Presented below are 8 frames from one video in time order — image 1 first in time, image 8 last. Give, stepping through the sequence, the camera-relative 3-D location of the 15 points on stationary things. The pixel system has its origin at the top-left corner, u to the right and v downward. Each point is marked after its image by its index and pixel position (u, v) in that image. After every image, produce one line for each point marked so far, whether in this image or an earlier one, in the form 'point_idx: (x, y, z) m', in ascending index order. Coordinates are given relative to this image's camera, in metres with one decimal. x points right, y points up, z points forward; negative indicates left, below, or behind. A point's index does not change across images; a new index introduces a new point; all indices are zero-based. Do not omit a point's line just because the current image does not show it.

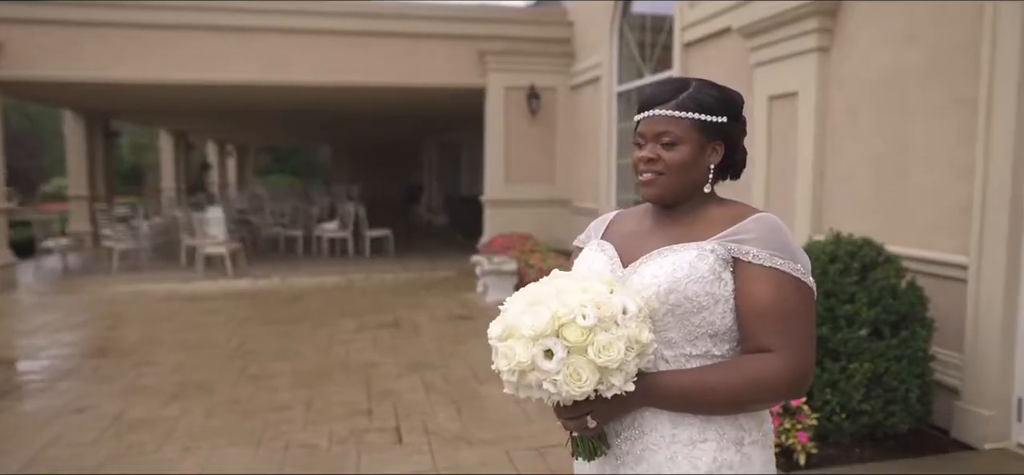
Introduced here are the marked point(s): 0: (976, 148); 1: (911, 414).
0: (+2.2, +0.4, +3.4) m
1: (+1.8, -0.8, +3.3) m
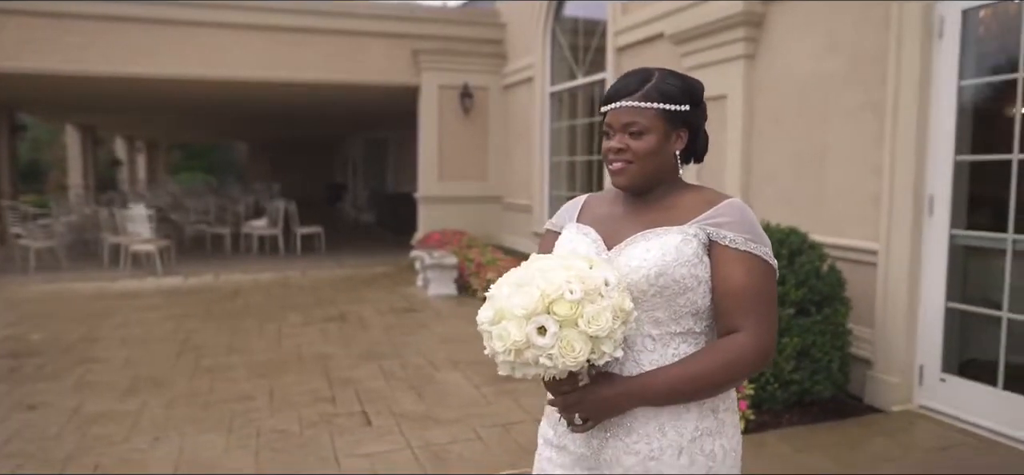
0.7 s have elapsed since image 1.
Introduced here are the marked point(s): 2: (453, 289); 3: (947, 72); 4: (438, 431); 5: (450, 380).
0: (+2.0, +0.5, +3.9) m
1: (+1.6, -0.7, +3.7) m
2: (-0.6, -0.5, +7.5) m
3: (+2.1, +0.8, +3.6) m
4: (-0.3, -0.9, +3.6) m
5: (-0.4, -0.9, +4.5) m
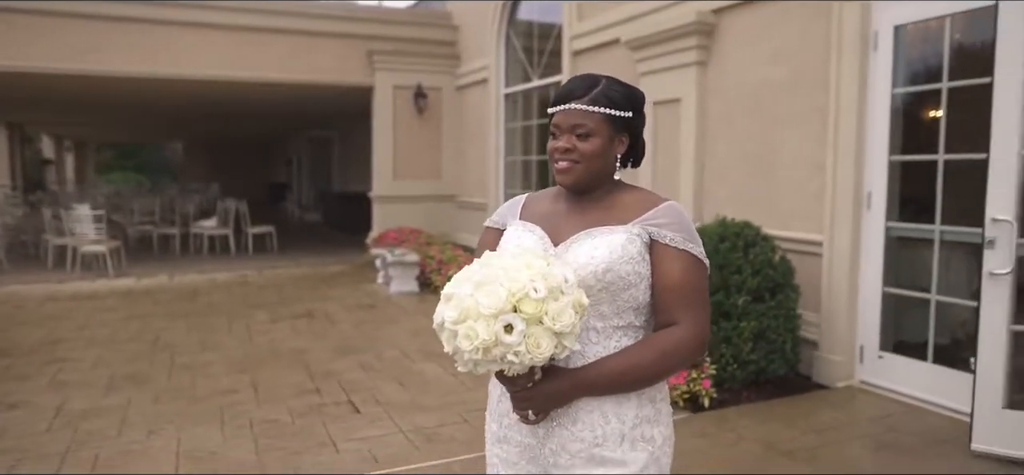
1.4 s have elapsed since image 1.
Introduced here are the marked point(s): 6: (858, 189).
0: (+1.8, +0.5, +4.3) m
1: (+1.5, -0.7, +4.1) m
2: (-1.0, -0.5, +7.6) m
3: (+2.0, +0.9, +4.1) m
4: (-0.4, -0.9, +3.8) m
5: (-0.5, -0.8, +4.7) m
6: (+1.9, +0.3, +4.2) m
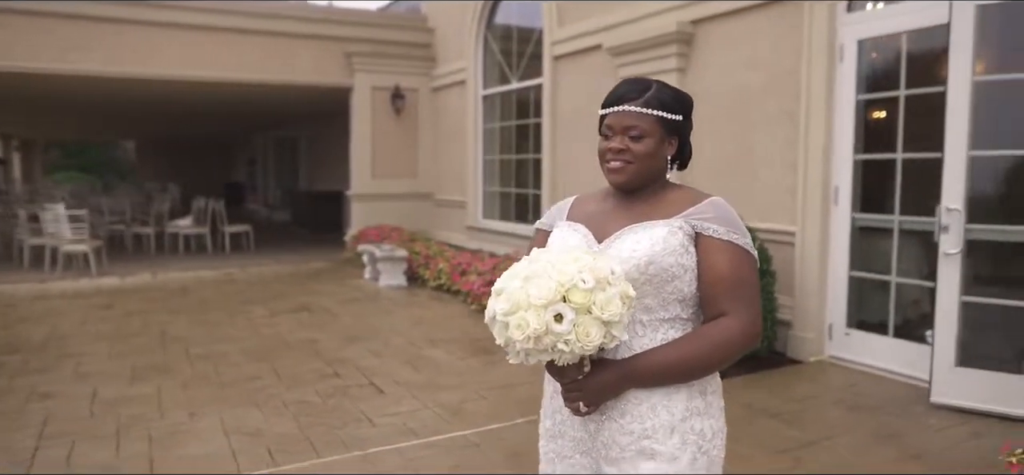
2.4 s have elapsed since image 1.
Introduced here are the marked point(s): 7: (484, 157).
0: (+1.8, +0.6, +4.8) m
1: (+1.5, -0.6, +4.6) m
2: (-1.2, -0.5, +8.0) m
3: (+2.1, +0.9, +4.6) m
4: (-0.4, -0.9, +4.2) m
5: (-0.5, -0.8, +5.1) m
6: (+2.0, +0.3, +4.7) m
7: (-0.4, +1.0, +9.5) m
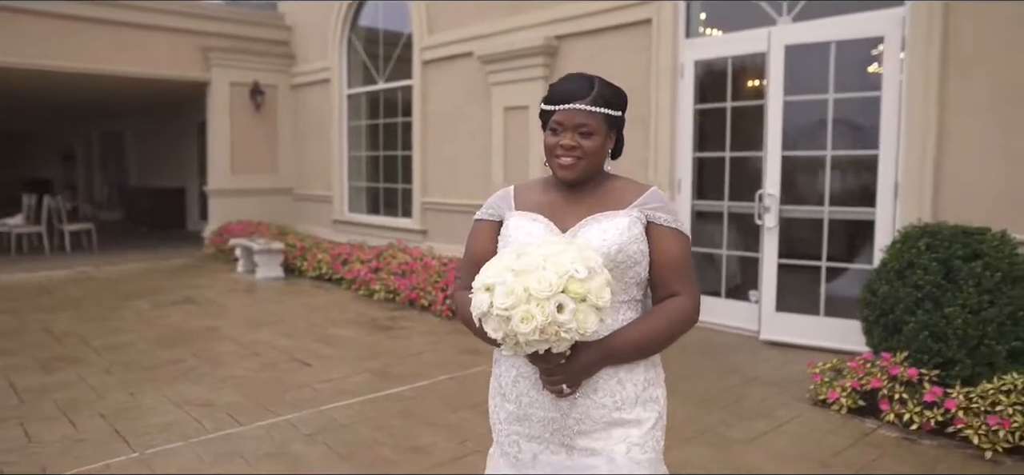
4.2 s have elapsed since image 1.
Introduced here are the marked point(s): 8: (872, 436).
0: (+1.1, +0.7, +5.8) m
1: (+0.9, -0.5, +5.5) m
2: (-2.6, -0.4, +8.2) m
3: (+1.3, +1.1, +5.6) m
4: (-0.9, -0.8, +4.7) m
5: (-1.3, -0.7, +5.5) m
6: (+1.2, +0.4, +5.7) m
7: (-2.2, +1.1, +9.9) m
8: (+1.6, -0.9, +3.3) m
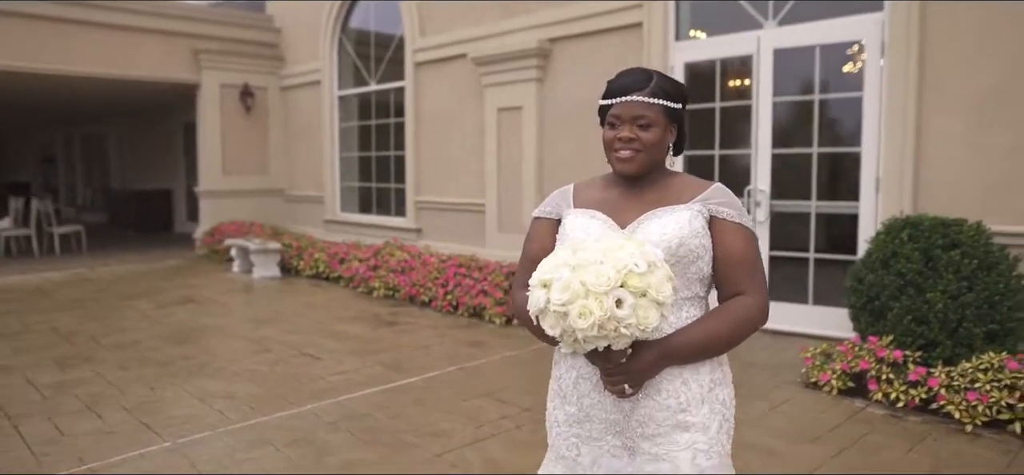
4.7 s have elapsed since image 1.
0: (+1.1, +0.7, +6.0) m
1: (+0.9, -0.5, +5.8) m
2: (-2.6, -0.4, +8.3) m
3: (+1.3, +1.1, +5.9) m
4: (-0.9, -0.8, +4.9) m
5: (-1.3, -0.7, +5.7) m
6: (+1.2, +0.5, +6.0) m
7: (-2.3, +1.1, +10.0) m
8: (+1.7, -0.8, +3.6) m
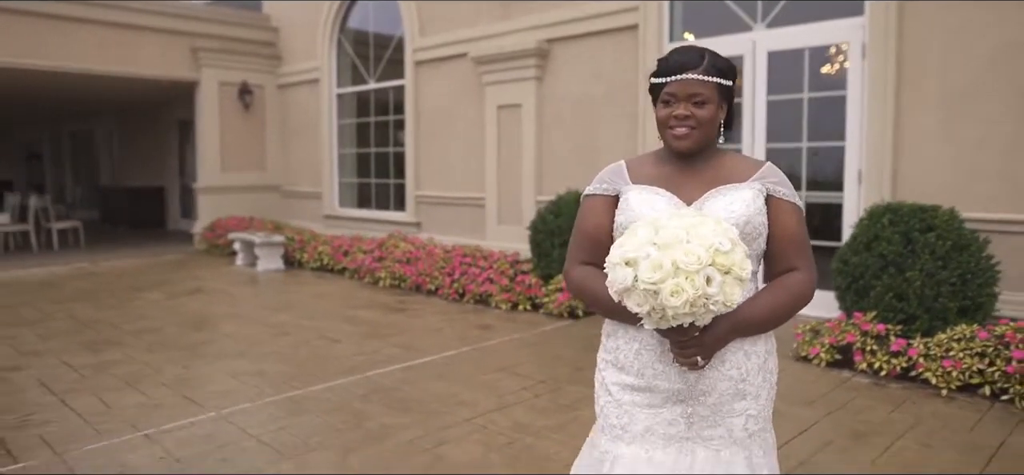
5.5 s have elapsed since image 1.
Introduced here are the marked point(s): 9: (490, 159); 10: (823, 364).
0: (+1.1, +0.8, +6.4) m
1: (+0.9, -0.4, +6.1) m
2: (-2.7, -0.3, +8.6) m
3: (+1.3, +1.2, +6.2) m
4: (-0.8, -0.7, +5.2) m
5: (-1.2, -0.6, +6.0) m
6: (+1.2, +0.6, +6.3) m
7: (-2.4, +1.2, +10.2) m
8: (+1.8, -0.8, +3.9) m
9: (-0.2, +0.8, +7.8) m
10: (+1.7, -0.7, +4.2) m
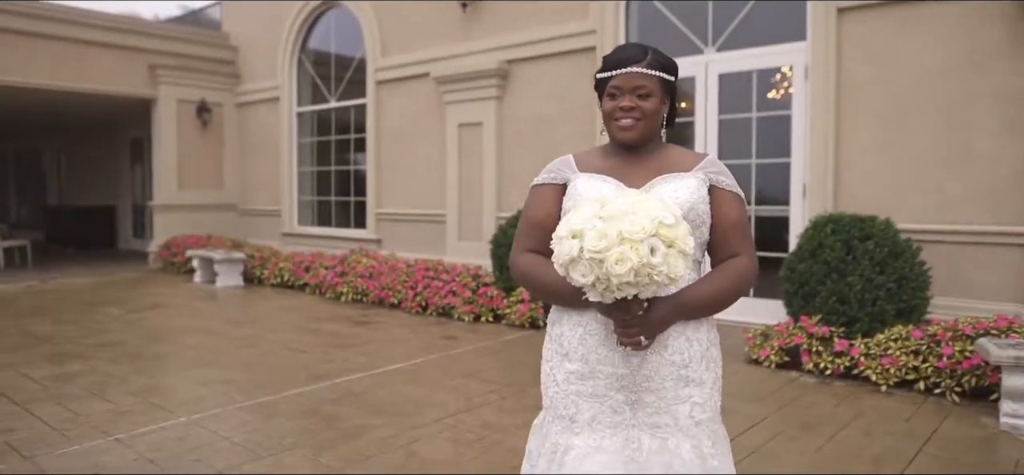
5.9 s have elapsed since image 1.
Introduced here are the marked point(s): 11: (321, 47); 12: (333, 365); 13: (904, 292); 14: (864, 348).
0: (+0.7, +0.7, +6.6) m
1: (+0.6, -0.5, +6.3) m
2: (-3.1, -0.5, +8.5) m
3: (+1.0, +1.1, +6.5) m
4: (-1.1, -0.8, +5.3) m
5: (-1.5, -0.7, +6.0) m
6: (+0.9, +0.4, +6.5) m
7: (-3.0, +1.0, +10.3) m
8: (+1.6, -0.8, +4.2) m
9: (-0.6, +0.6, +7.9) m
10: (+1.5, -0.8, +4.4) m
11: (-2.6, +2.6, +9.9) m
12: (-1.2, -0.8, +4.8) m
13: (+2.2, -0.3, +4.1) m
14: (+1.9, -0.6, +4.1) m
